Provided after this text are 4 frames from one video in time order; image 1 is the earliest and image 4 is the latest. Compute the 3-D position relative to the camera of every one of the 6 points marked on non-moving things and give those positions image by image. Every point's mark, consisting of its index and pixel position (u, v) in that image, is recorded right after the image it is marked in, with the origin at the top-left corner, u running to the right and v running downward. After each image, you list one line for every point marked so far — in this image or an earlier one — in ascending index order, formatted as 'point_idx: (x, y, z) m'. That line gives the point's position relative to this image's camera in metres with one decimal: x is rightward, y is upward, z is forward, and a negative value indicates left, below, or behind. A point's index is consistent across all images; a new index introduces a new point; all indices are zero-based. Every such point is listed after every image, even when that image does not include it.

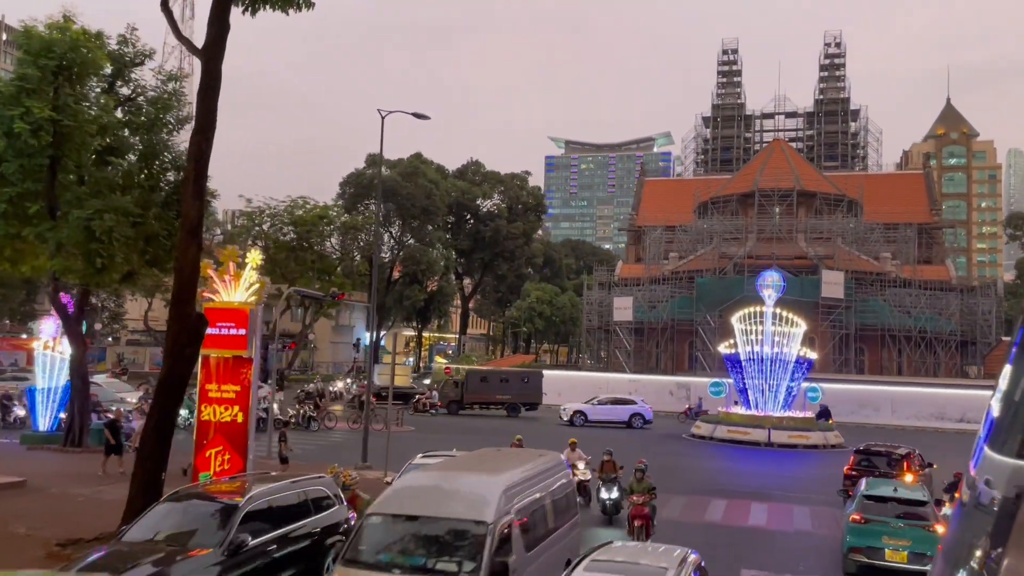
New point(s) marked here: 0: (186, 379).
0: (-3.9, -1.1, +9.9) m
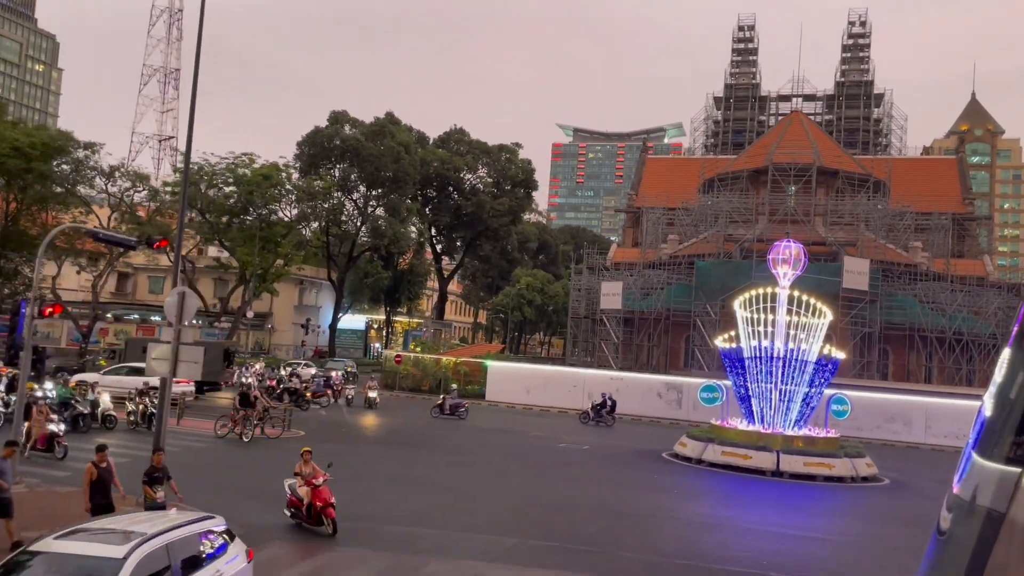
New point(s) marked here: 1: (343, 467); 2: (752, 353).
0: (-5.7, -0.3, +3.7) m
1: (-3.3, -3.5, +16.0) m
2: (+5.6, -1.5, +19.4) m
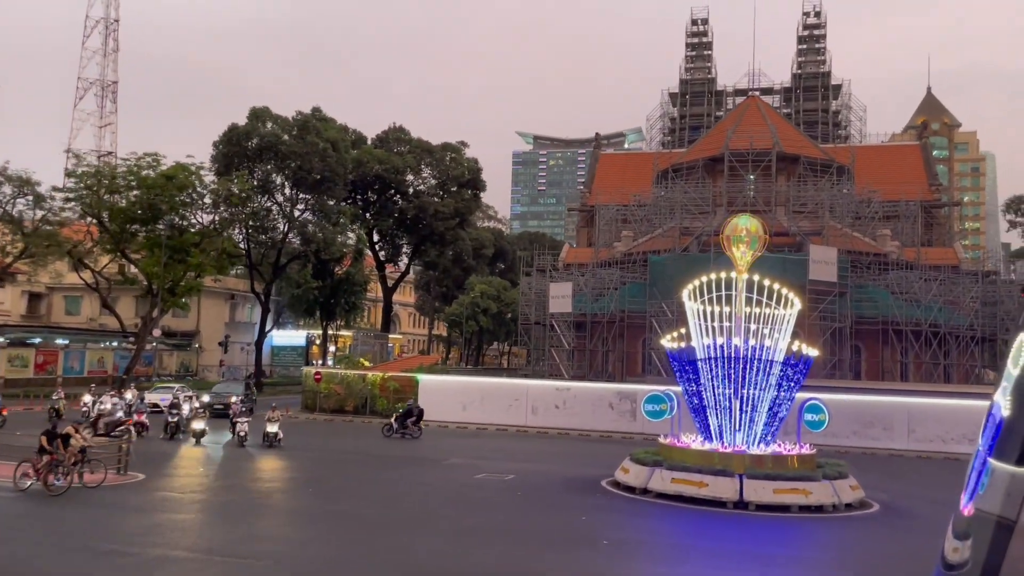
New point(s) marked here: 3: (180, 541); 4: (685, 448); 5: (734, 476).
0: (-7.0, -0.1, -0.2) m
1: (-5.1, -3.5, +12.1) m
2: (+3.7, -1.3, +15.8) m
3: (-4.5, -3.5, +11.3) m
4: (+3.3, -3.0, +15.8) m
5: (+3.9, -3.3, +14.4) m
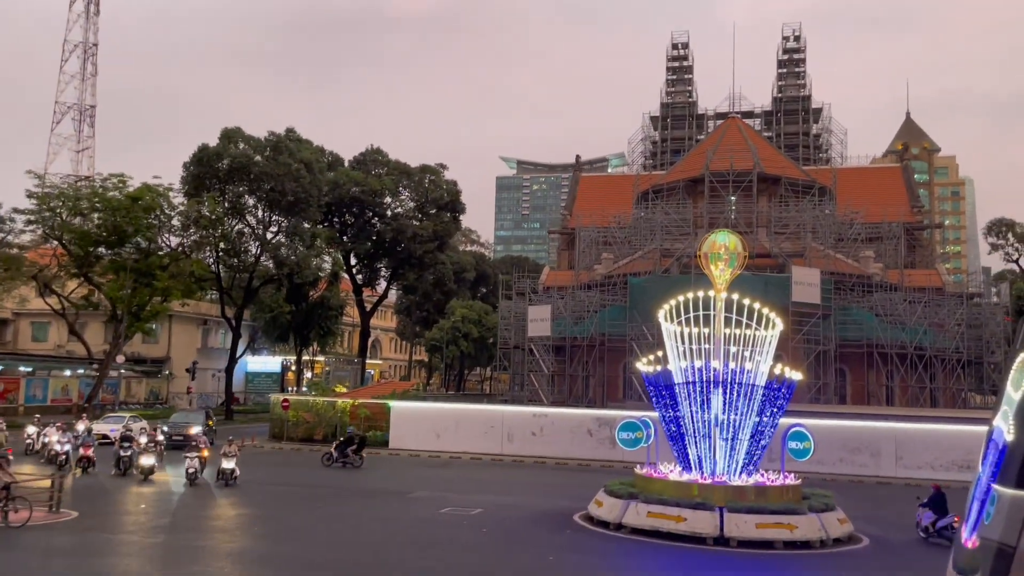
0: (-7.4, -0.1, -1.3) m
1: (-5.6, -3.8, +10.9) m
2: (+3.1, -1.6, +14.9) m
3: (-5.0, -3.7, +10.1) m
4: (+2.7, -3.4, +14.8) m
5: (+3.3, -3.6, +13.5) m
